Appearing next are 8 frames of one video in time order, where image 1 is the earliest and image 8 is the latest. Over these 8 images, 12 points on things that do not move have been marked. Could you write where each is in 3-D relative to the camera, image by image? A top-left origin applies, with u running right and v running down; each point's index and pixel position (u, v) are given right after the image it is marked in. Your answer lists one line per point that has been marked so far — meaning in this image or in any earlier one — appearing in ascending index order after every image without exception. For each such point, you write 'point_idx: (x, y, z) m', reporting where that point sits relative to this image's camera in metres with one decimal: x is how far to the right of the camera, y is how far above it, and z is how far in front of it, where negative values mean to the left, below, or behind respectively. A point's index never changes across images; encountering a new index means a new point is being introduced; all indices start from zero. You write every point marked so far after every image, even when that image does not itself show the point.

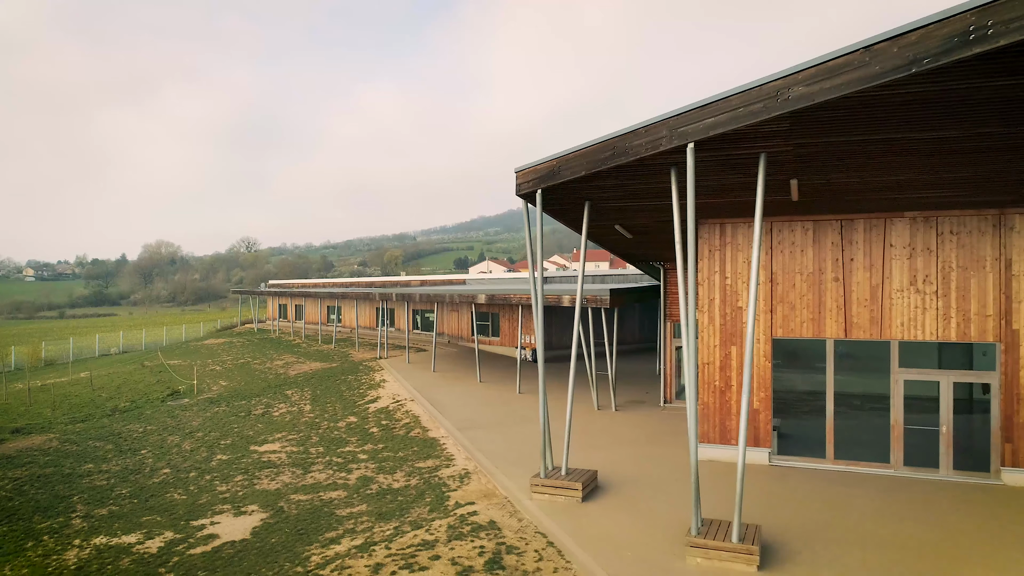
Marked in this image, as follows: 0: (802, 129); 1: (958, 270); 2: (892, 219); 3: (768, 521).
0: (+2.8, +1.6, +5.7) m
1: (+6.3, +0.3, +8.2) m
2: (+5.6, +1.0, +8.5) m
3: (+3.2, -2.9, +7.3) m
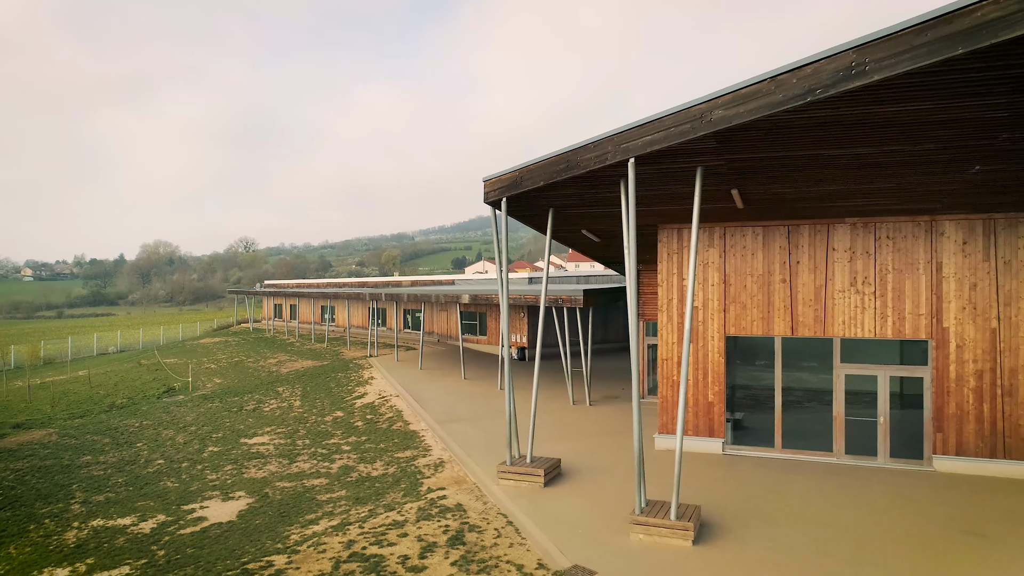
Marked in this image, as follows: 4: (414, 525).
0: (+2.4, +1.6, +6.4) m
1: (+5.9, +0.2, +8.9) m
2: (+5.1, +1.0, +9.2) m
3: (+2.7, -2.9, +8.0) m
4: (-1.3, -3.1, +7.7) m
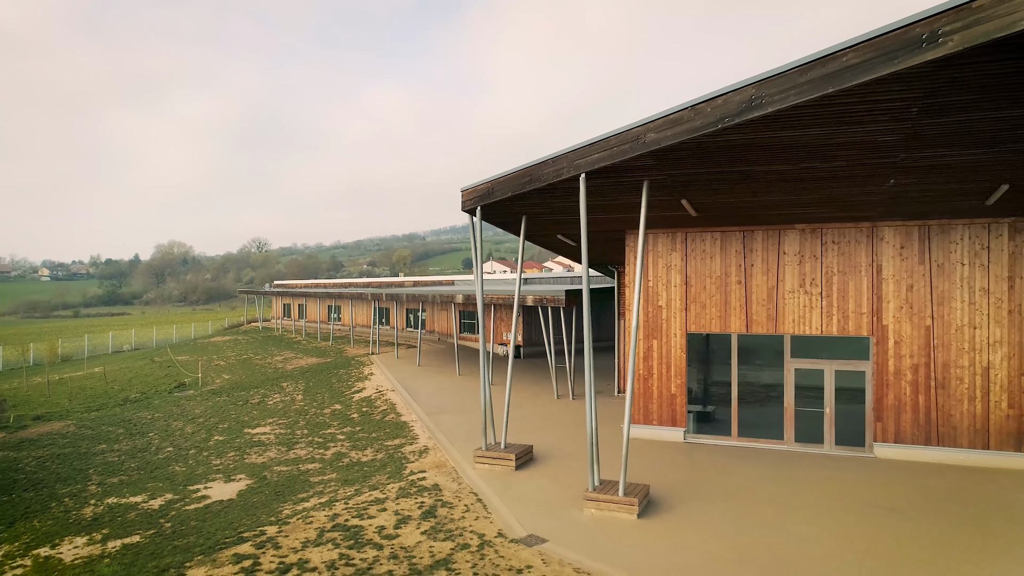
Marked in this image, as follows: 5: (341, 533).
0: (+1.9, +1.5, +7.2) m
1: (+5.4, +0.2, +9.6) m
2: (+4.7, +1.0, +9.9) m
3: (+2.3, -2.9, +8.8) m
4: (-1.7, -3.1, +8.5) m
5: (-2.2, -3.2, +7.5) m
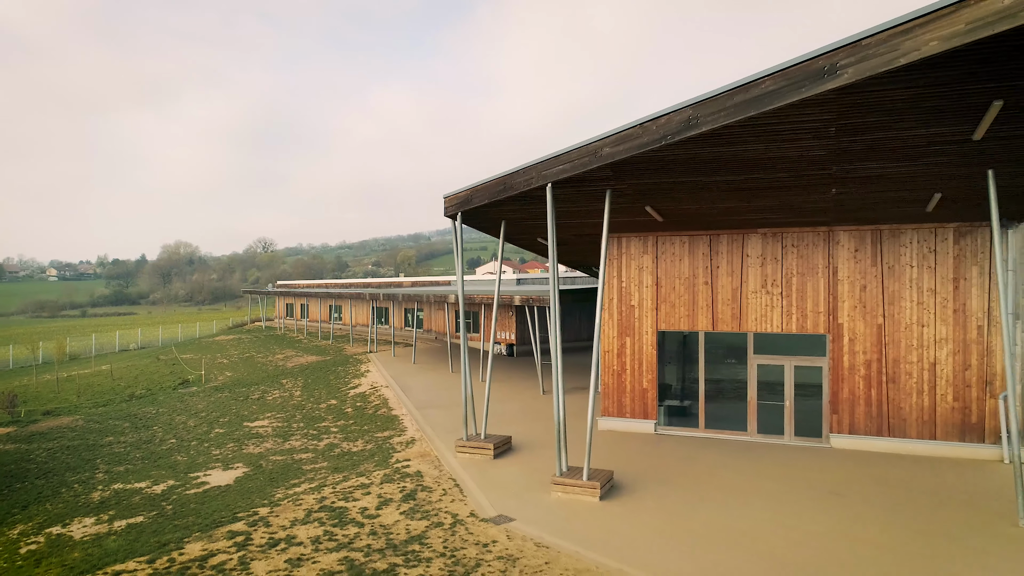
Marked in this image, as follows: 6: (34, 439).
0: (+1.5, +1.5, +7.8) m
1: (+5.0, +0.2, +10.2) m
2: (+4.3, +1.0, +10.5) m
3: (+1.9, -2.9, +9.4) m
4: (-2.1, -3.1, +9.2) m
5: (-2.6, -3.2, +8.2) m
6: (-12.5, -3.9, +15.1) m
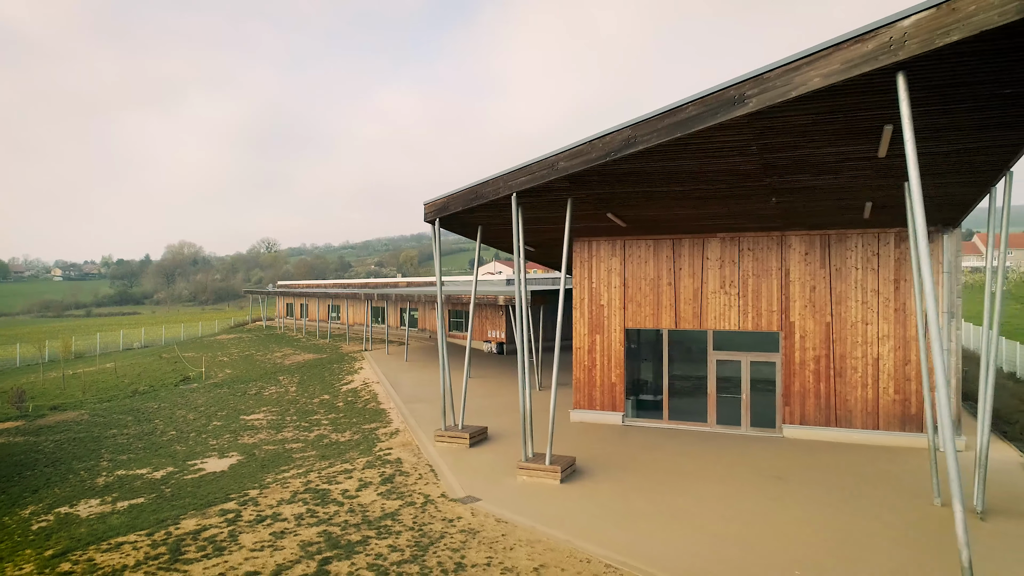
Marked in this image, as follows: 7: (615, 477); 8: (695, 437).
0: (+1.0, +1.5, +8.6) m
1: (+4.6, +0.2, +11.0) m
2: (+3.8, +1.0, +11.3) m
3: (+1.4, -2.9, +10.1) m
4: (-2.6, -3.2, +10.0) m
5: (-3.1, -3.2, +8.9) m
6: (-12.9, -4.0, +15.9) m
7: (+1.6, -3.0, +9.2) m
8: (+3.5, -2.8, +10.9) m
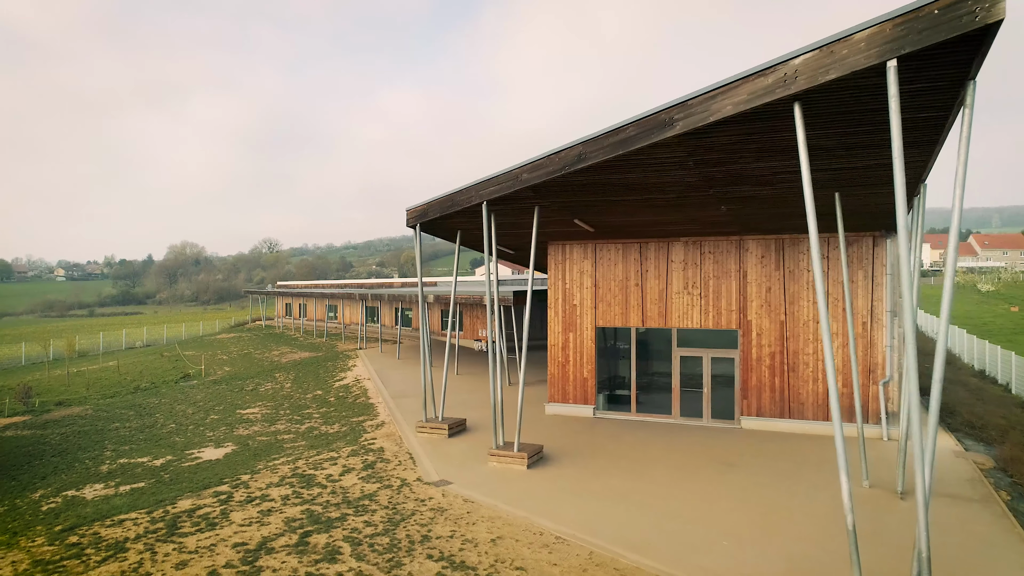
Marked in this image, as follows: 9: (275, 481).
0: (+0.5, +1.5, +9.3) m
1: (+4.1, +0.2, +11.7) m
2: (+3.3, +0.9, +12.0) m
3: (+0.9, -3.0, +10.9) m
4: (-3.1, -3.2, +10.8) m
5: (-3.6, -3.2, +9.7) m
6: (-13.4, -4.0, +16.7) m
7: (+1.2, -3.0, +10.0) m
8: (+3.0, -2.8, +11.7) m
9: (-4.0, -3.2, +9.7) m
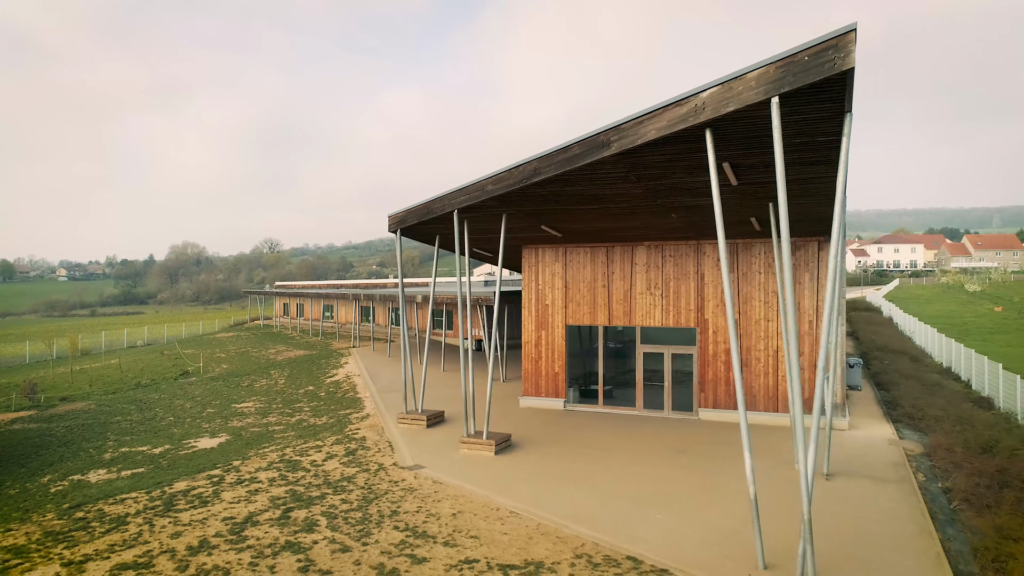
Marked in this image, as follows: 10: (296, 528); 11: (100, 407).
0: (-0.1, +1.5, +10.2) m
1: (+3.5, +0.2, +12.6) m
2: (+2.8, +0.9, +12.9) m
3: (+0.4, -3.0, +11.8) m
4: (-3.7, -3.2, +11.6) m
5: (-4.2, -3.2, +10.6) m
6: (-13.9, -4.0, +17.6) m
7: (+0.6, -3.0, +10.9) m
8: (+2.4, -2.9, +12.6) m
9: (-4.5, -3.3, +10.6) m
10: (-2.9, -3.2, +7.8) m
11: (-13.6, -3.9, +19.0) m
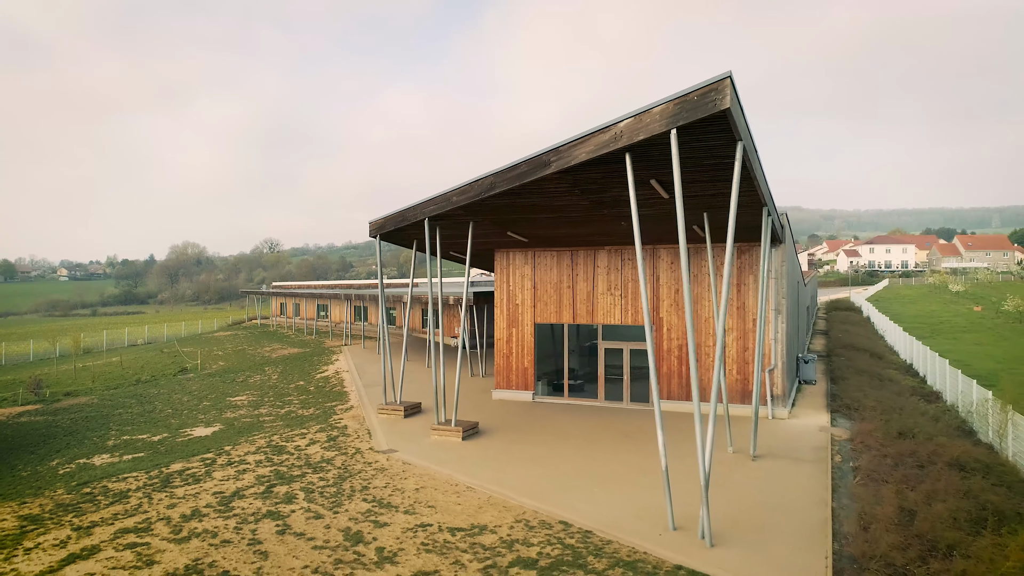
0: (-0.8, +1.5, +11.3) m
1: (+2.8, +0.2, +13.6) m
2: (+2.1, +0.9, +13.9) m
3: (-0.3, -3.0, +12.8) m
4: (-4.4, -3.2, +12.7) m
5: (-4.9, -3.2, +11.7) m
6: (-14.6, -4.0, +18.7) m
7: (-0.1, -3.1, +11.9) m
8: (+1.7, -2.9, +13.6) m
9: (-5.2, -3.3, +11.7) m
10: (-3.6, -3.3, +8.9) m
11: (-14.3, -3.9, +20.1) m
